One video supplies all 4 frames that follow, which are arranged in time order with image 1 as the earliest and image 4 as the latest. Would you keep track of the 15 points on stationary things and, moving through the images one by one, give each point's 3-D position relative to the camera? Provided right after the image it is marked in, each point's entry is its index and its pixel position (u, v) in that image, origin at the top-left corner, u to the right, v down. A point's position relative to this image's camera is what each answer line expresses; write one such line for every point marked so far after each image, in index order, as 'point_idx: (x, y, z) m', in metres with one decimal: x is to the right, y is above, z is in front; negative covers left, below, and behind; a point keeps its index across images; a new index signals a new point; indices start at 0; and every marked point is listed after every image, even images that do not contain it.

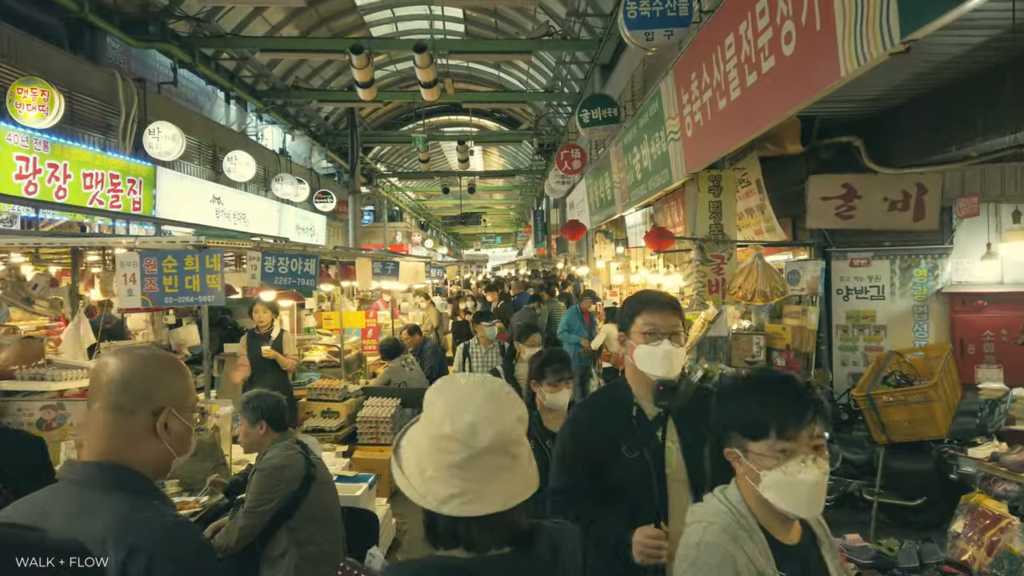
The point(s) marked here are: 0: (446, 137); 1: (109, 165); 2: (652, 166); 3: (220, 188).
0: (-1.4, +3.2, +16.1) m
1: (-4.2, +1.3, +7.8) m
2: (+1.1, +1.0, +6.2) m
3: (-4.2, +1.4, +10.8) m
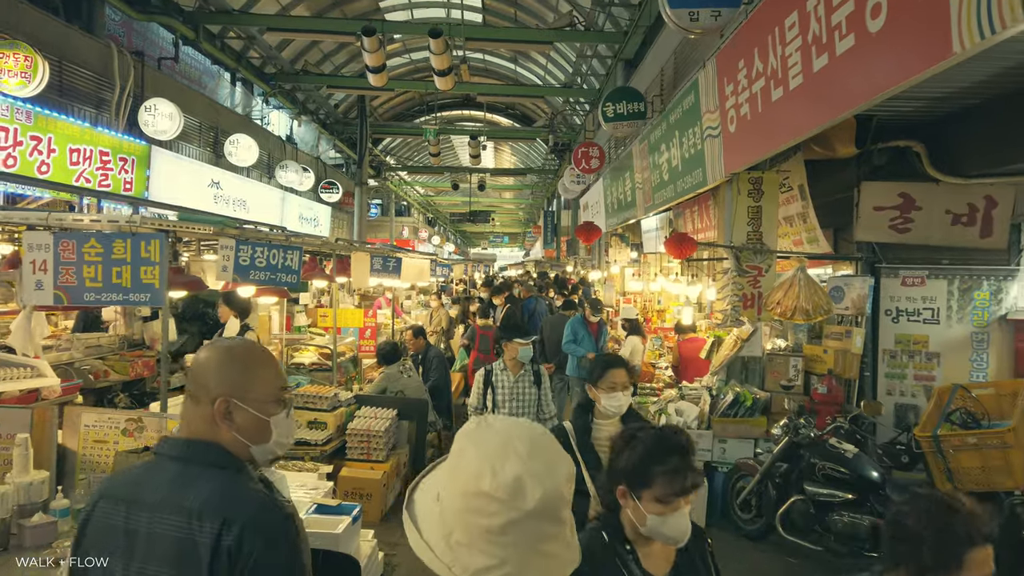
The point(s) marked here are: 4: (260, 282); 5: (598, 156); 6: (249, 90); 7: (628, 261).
0: (-1.1, +3.2, +15.6) m
1: (-4.0, +1.4, +7.3) m
2: (+1.3, +0.9, +5.7) m
3: (-4.0, +1.6, +10.3) m
4: (-1.3, 0.0, +3.8) m
5: (+1.1, +1.7, +10.0) m
6: (-4.2, +3.1, +12.0) m
7: (+1.7, +0.4, +10.9) m
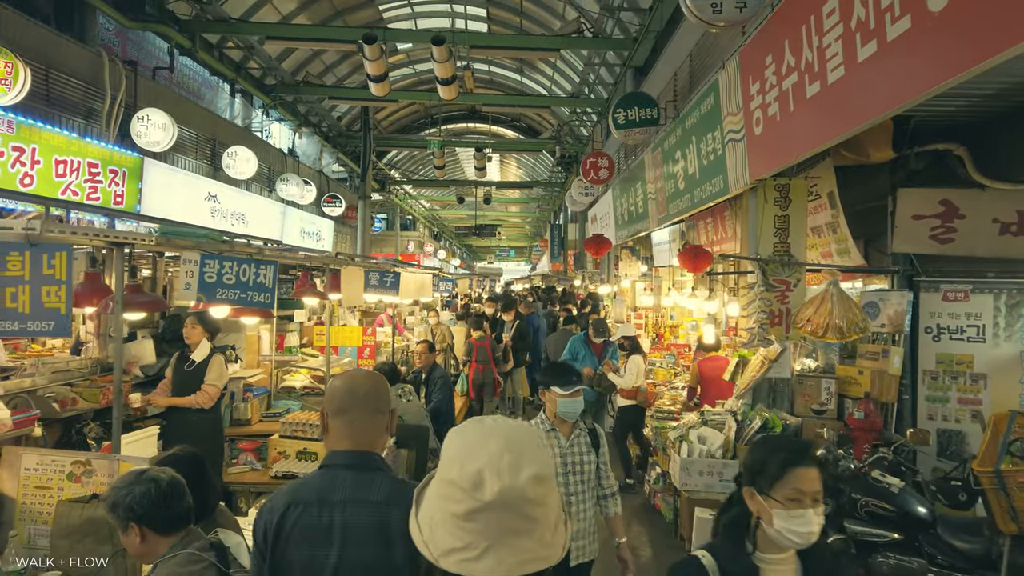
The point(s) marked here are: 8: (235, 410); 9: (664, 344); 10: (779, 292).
0: (-1.0, +2.9, +15.3) m
1: (-3.9, +1.3, +7.0) m
2: (+1.3, +0.8, +5.3) m
3: (-3.9, +1.4, +10.0) m
4: (-1.3, -0.1, +3.4) m
5: (+1.2, +1.6, +9.7) m
6: (-4.1, +2.9, +11.7) m
7: (+1.8, +0.2, +10.5) m
8: (-1.5, -0.7, +4.2) m
9: (+1.7, -0.6, +8.7) m
10: (+1.5, 0.0, +4.3) m
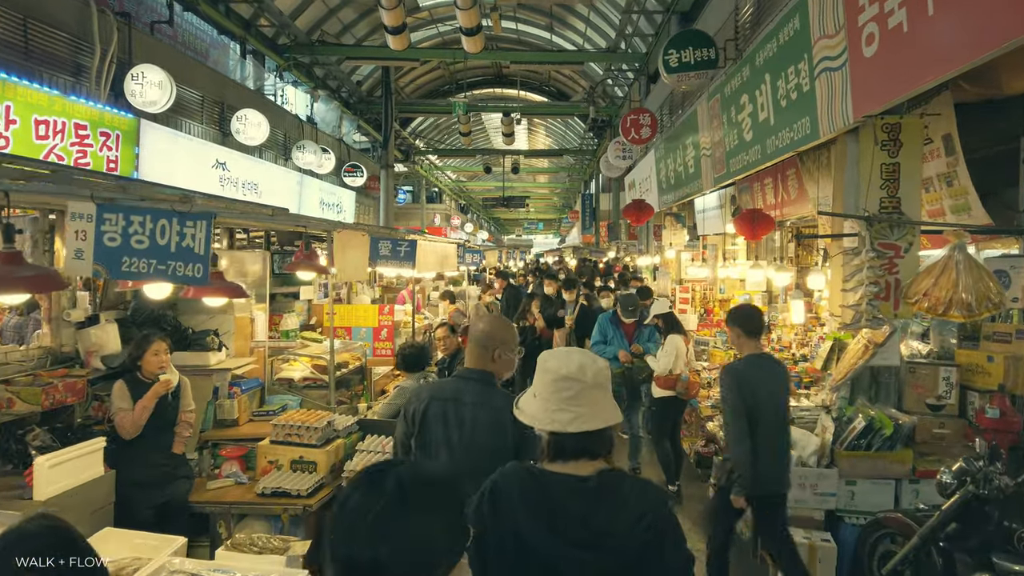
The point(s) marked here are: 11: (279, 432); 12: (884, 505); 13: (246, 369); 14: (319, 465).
0: (-0.4, +3.4, +14.4) m
1: (-3.7, +1.5, +6.3) m
2: (+1.5, +1.0, +4.4) m
3: (-3.5, +1.7, +9.3) m
4: (-1.1, 0.0, +2.7) m
5: (+1.6, +1.9, +8.8) m
6: (-3.6, +3.3, +11.0) m
7: (+2.2, +0.6, +9.6) m
8: (-1.3, -0.6, +3.5) m
9: (+2.1, -0.3, +7.9) m
10: (+1.7, +0.1, +3.5) m
11: (-1.0, -0.6, +3.3) m
12: (+1.7, -1.0, +3.4) m
13: (-1.3, -0.4, +3.7) m
14: (-0.8, -0.7, +3.2) m
